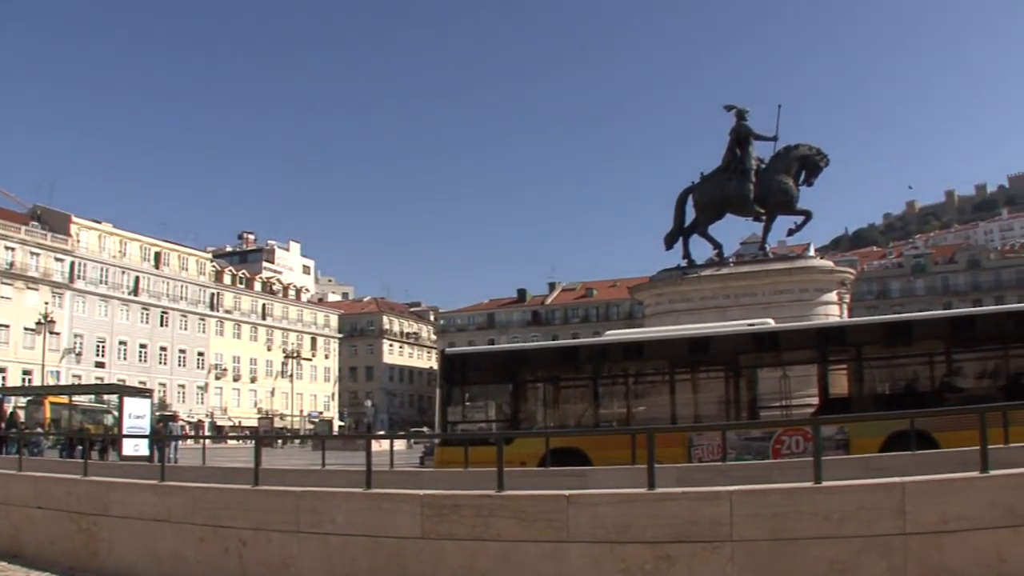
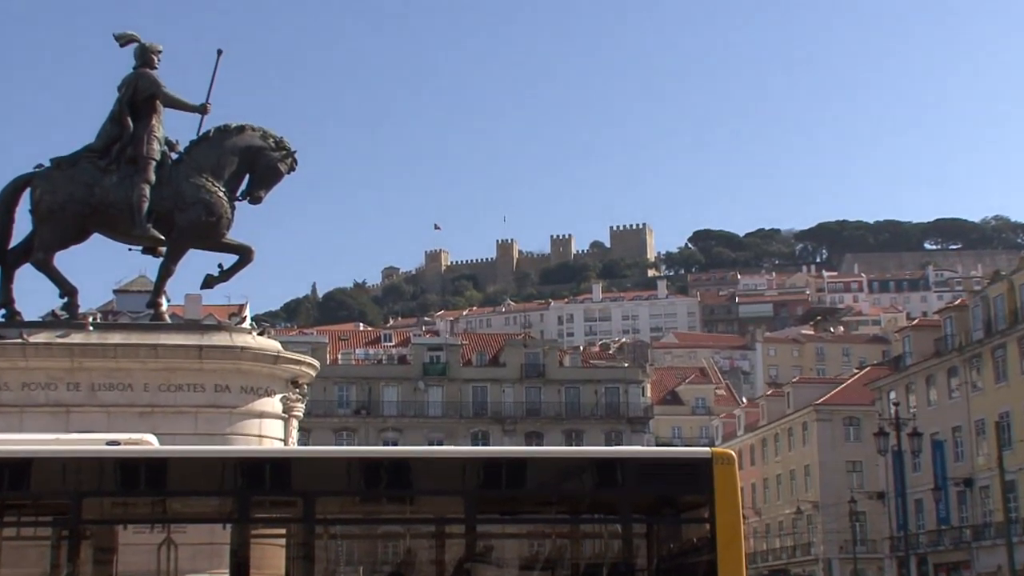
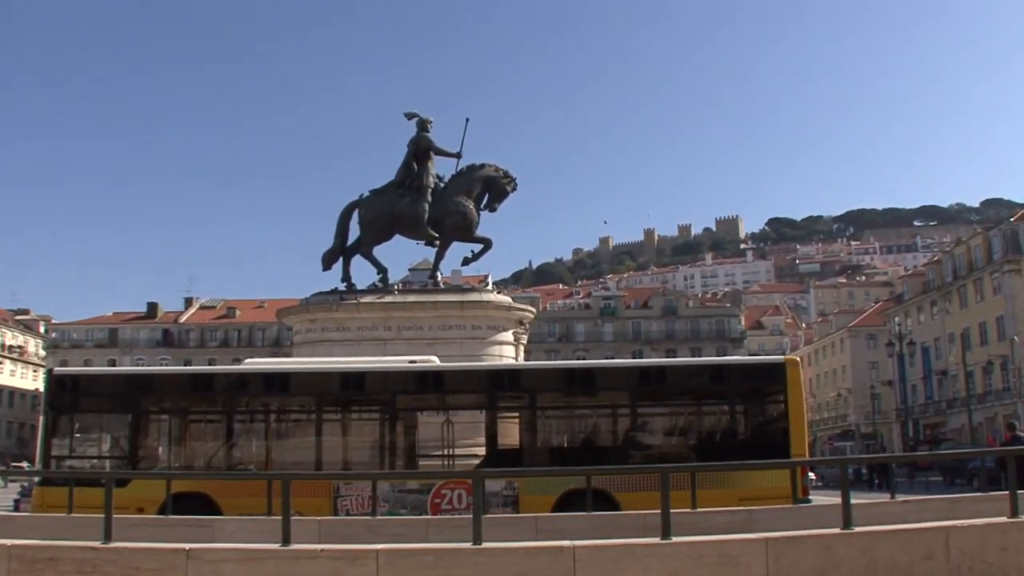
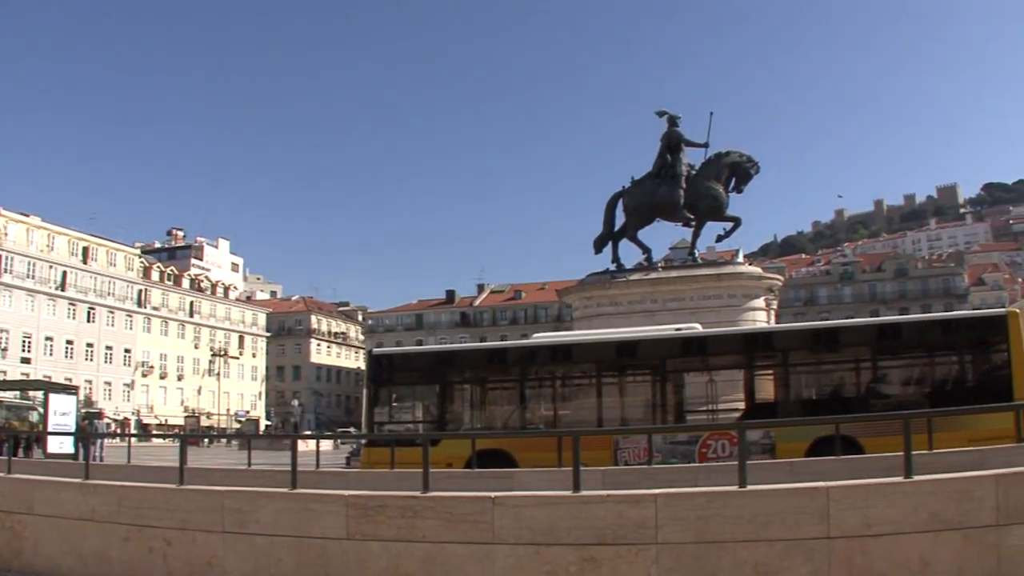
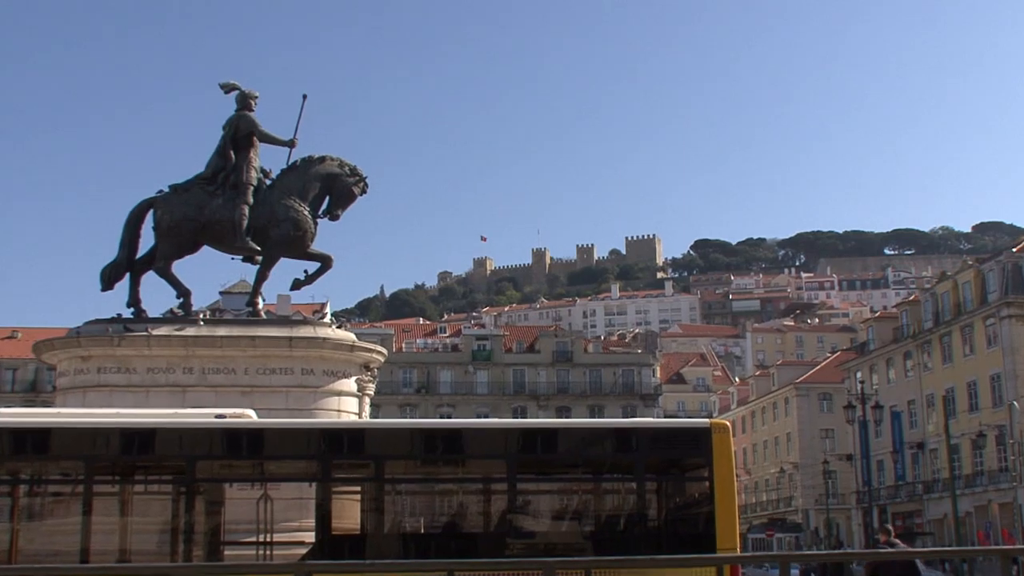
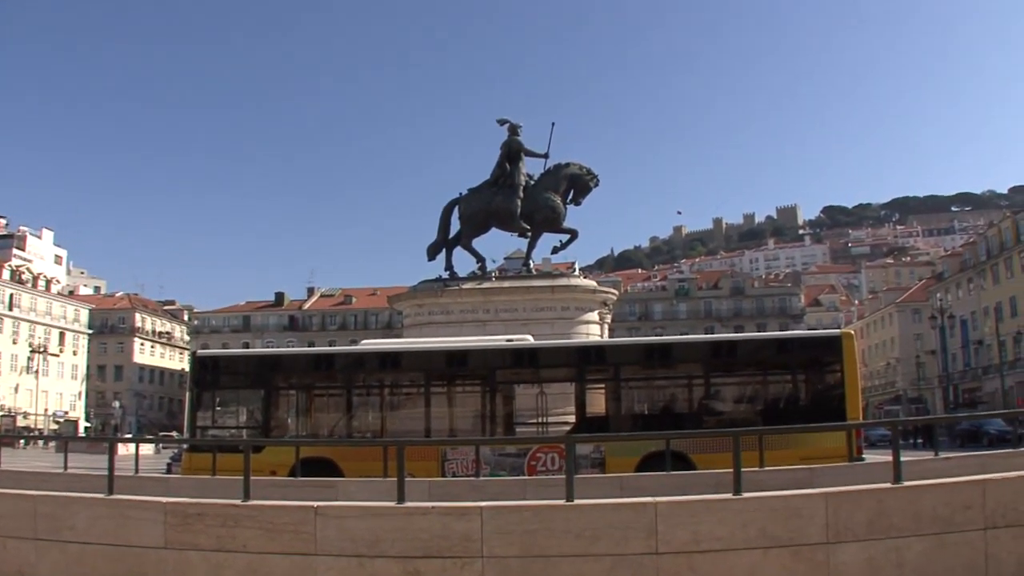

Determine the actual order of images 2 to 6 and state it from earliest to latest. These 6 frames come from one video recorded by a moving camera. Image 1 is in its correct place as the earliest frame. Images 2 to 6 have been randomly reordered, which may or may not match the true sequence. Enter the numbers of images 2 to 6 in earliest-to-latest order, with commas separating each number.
4, 6, 3, 5, 2
